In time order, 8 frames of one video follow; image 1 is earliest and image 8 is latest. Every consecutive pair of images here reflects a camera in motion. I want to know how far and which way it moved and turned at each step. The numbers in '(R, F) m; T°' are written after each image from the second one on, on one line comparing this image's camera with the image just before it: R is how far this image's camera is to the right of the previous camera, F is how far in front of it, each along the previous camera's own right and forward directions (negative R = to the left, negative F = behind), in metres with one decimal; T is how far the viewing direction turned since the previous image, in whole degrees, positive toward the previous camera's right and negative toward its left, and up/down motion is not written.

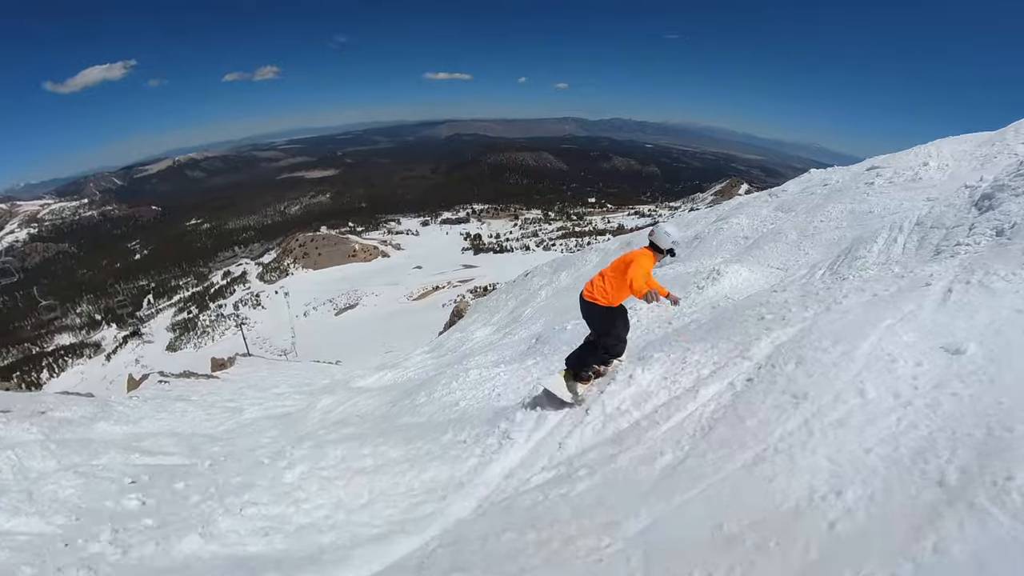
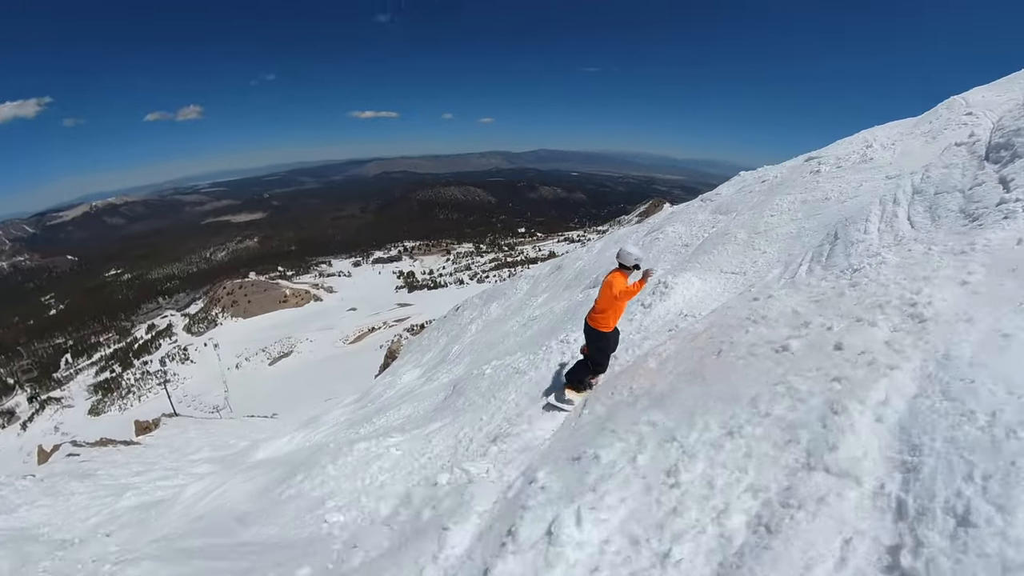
(+1.2, +4.0) m; +7°
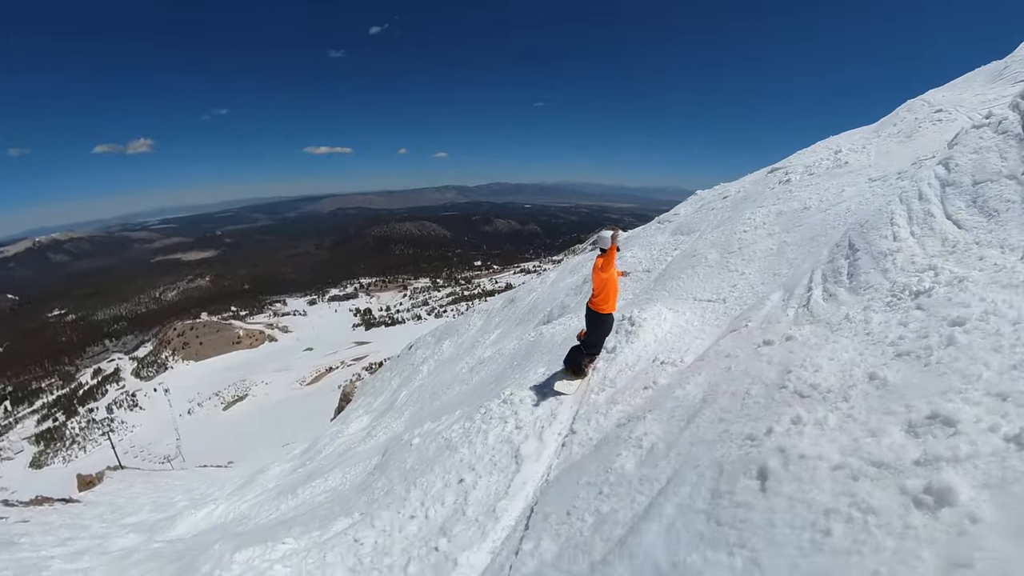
(+0.7, +2.7) m; +5°
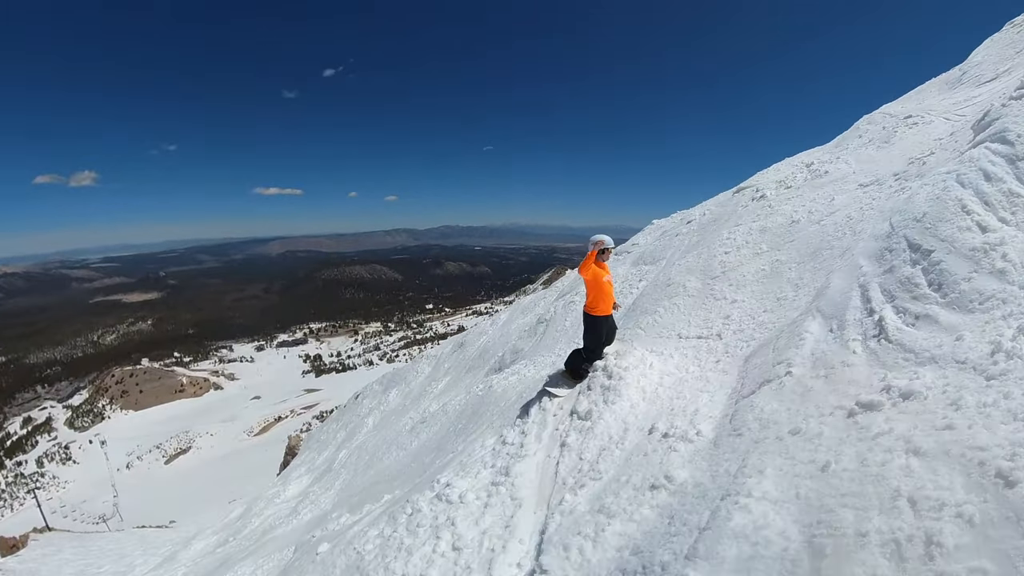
(+0.3, +2.4) m; +5°
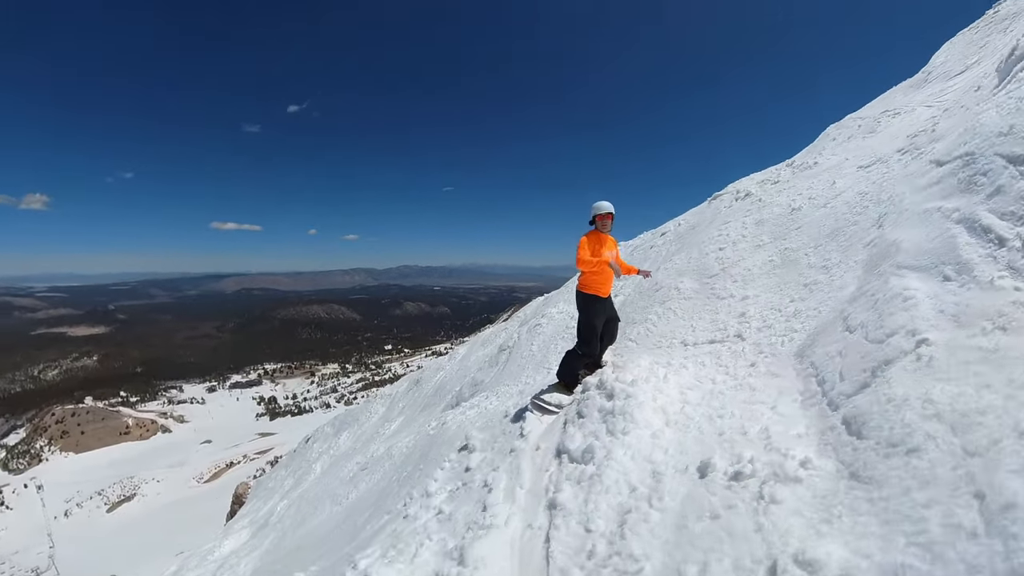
(+0.1, +2.1) m; +5°
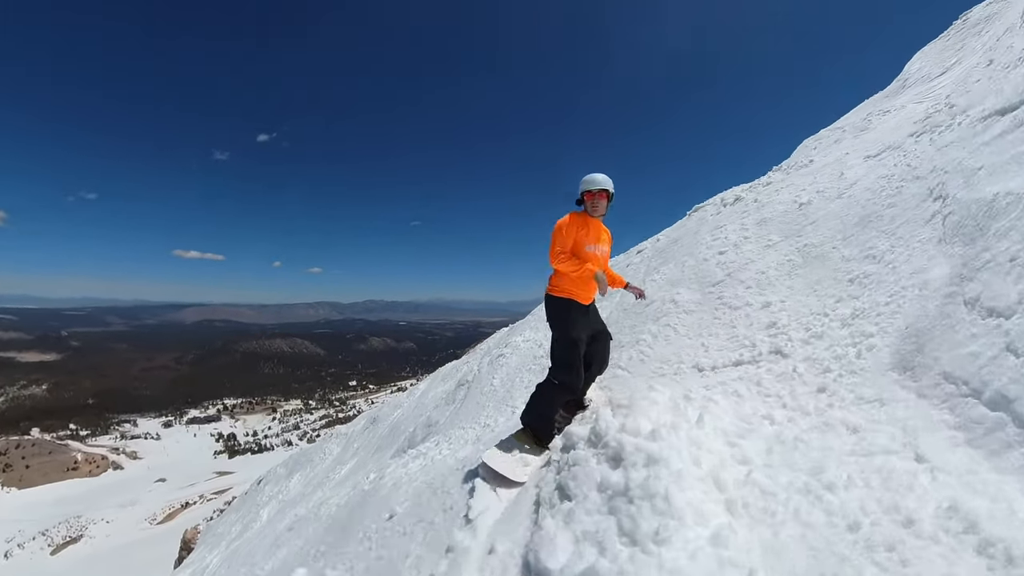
(+0.2, +1.9) m; +4°
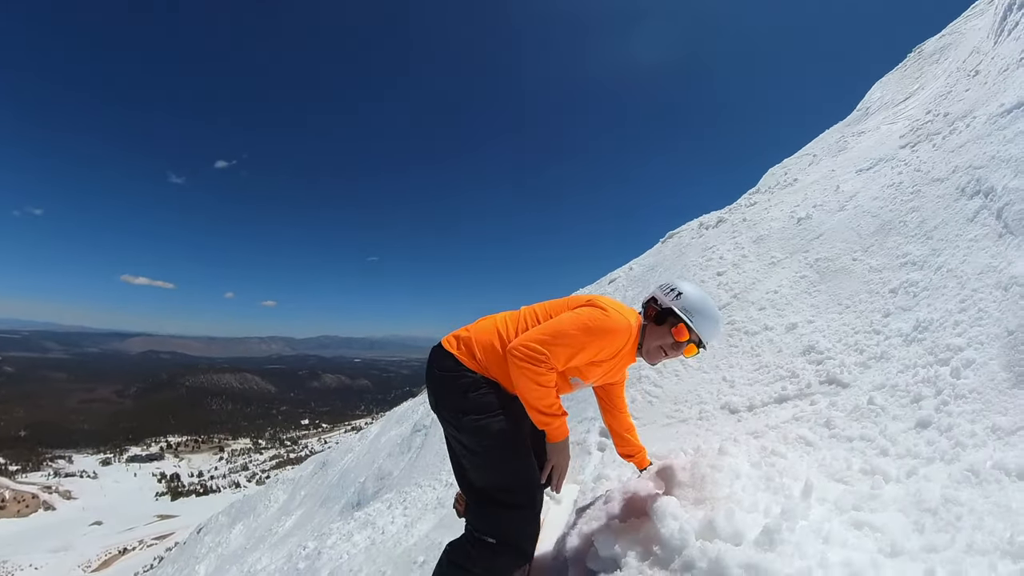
(-0.1, +1.1) m; +5°
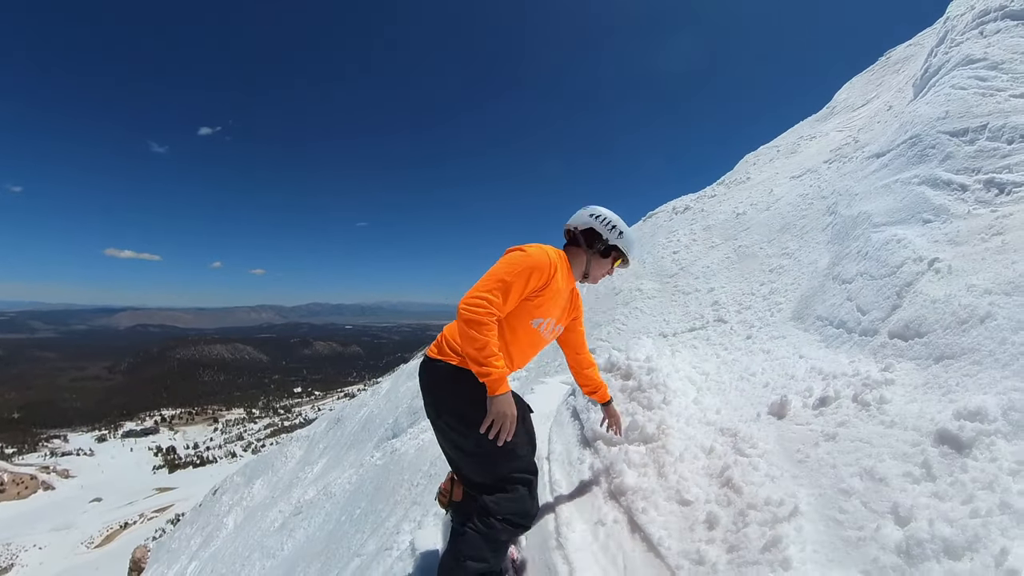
(-0.5, -2.6) m; +1°
